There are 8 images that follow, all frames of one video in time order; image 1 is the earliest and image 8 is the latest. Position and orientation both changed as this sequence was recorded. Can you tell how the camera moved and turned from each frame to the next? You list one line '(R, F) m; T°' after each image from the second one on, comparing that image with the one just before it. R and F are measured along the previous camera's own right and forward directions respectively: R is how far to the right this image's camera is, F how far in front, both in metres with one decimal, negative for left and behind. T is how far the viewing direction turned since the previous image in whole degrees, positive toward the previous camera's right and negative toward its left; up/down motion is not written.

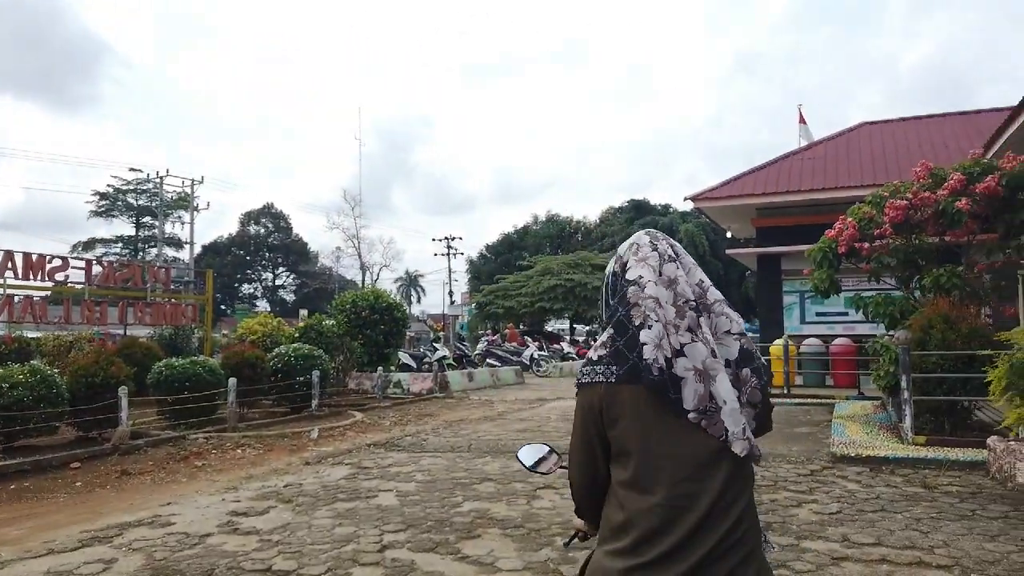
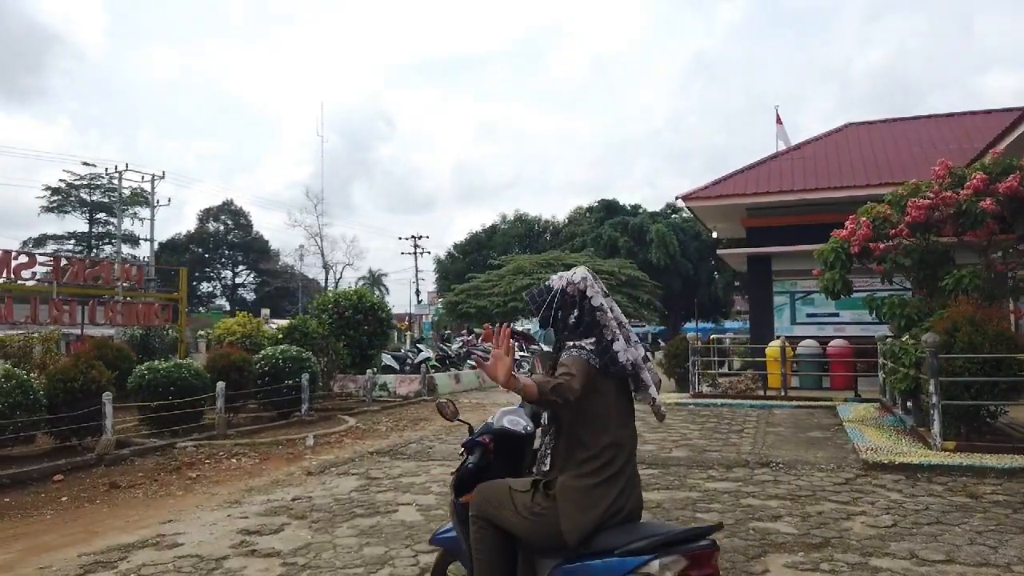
(-0.5, +0.4) m; +3°
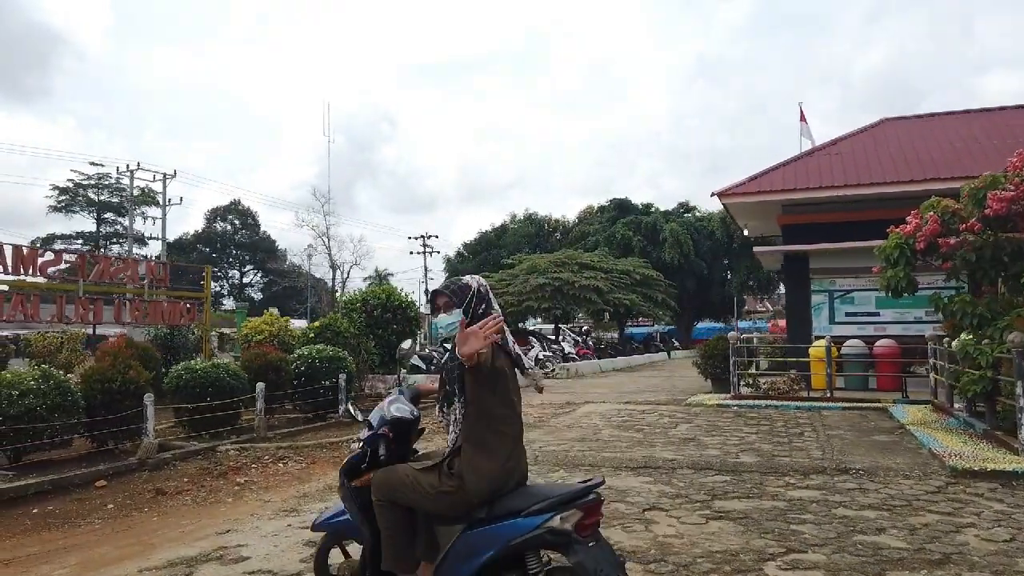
(-0.5, +0.3) m; 0°
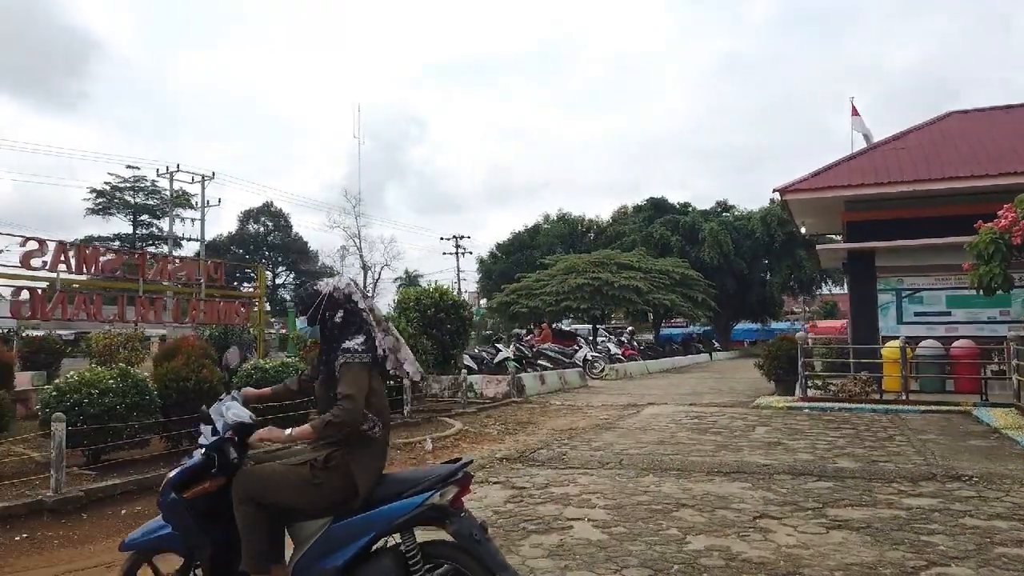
(-0.5, +0.2) m; -2°
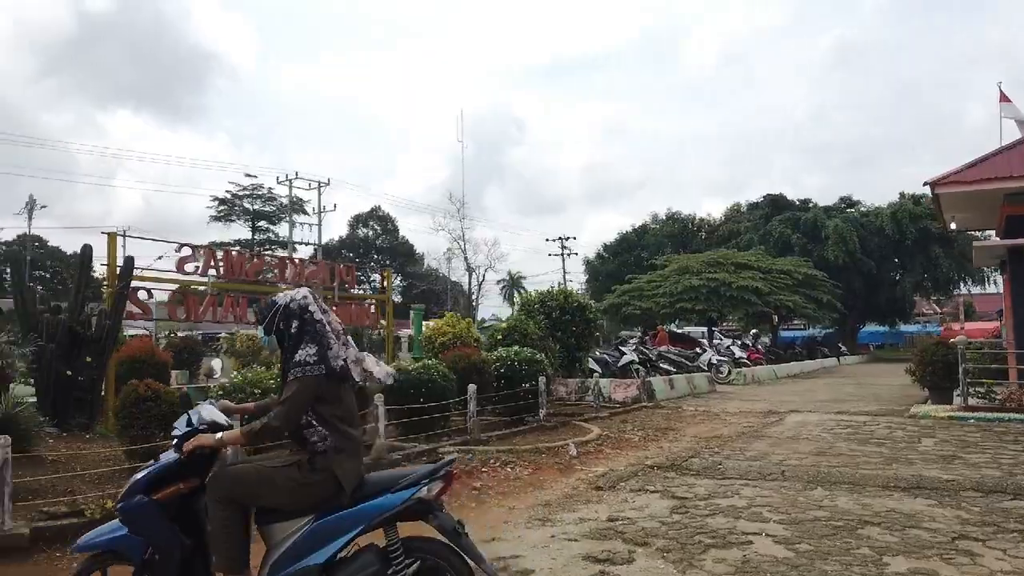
(-0.5, +0.1) m; -8°
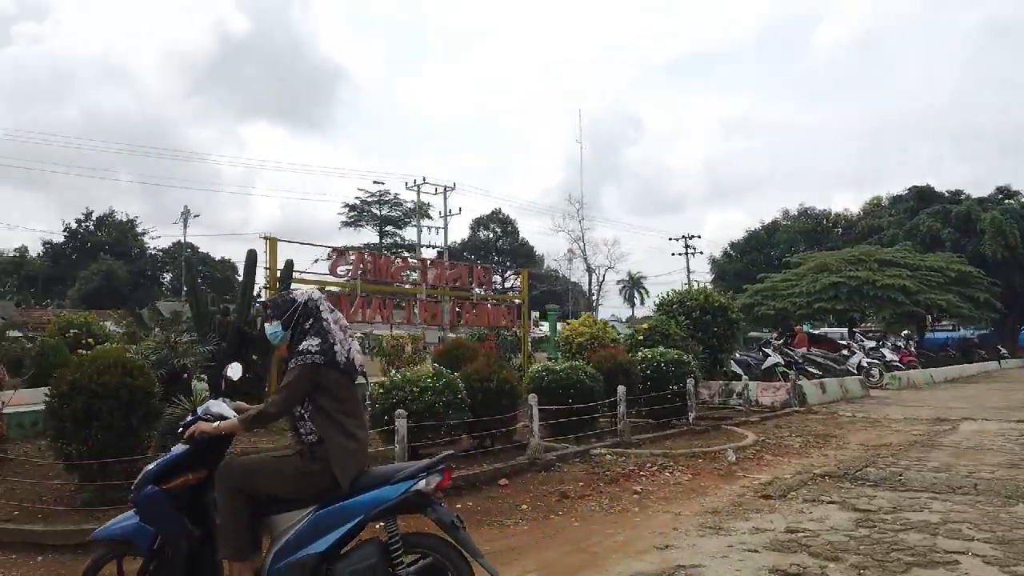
(-0.3, +0.1) m; -9°
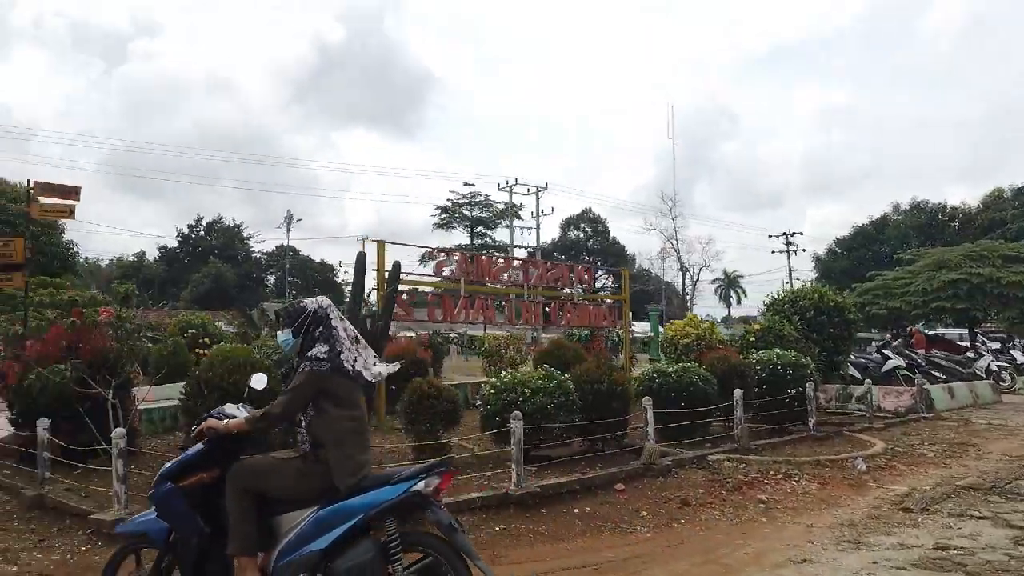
(-0.2, +0.1) m; -7°
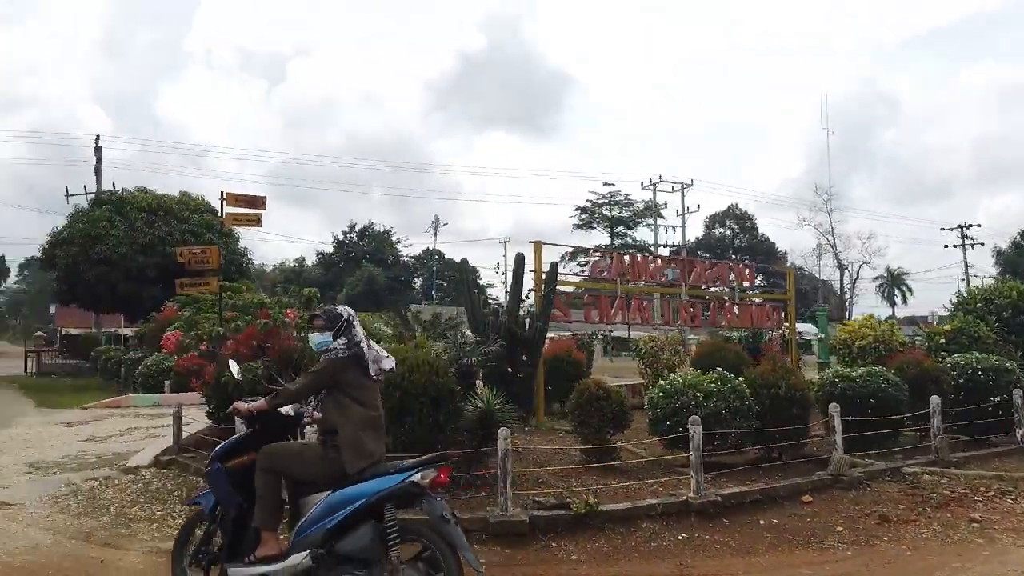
(-0.3, +0.1) m; -10°
